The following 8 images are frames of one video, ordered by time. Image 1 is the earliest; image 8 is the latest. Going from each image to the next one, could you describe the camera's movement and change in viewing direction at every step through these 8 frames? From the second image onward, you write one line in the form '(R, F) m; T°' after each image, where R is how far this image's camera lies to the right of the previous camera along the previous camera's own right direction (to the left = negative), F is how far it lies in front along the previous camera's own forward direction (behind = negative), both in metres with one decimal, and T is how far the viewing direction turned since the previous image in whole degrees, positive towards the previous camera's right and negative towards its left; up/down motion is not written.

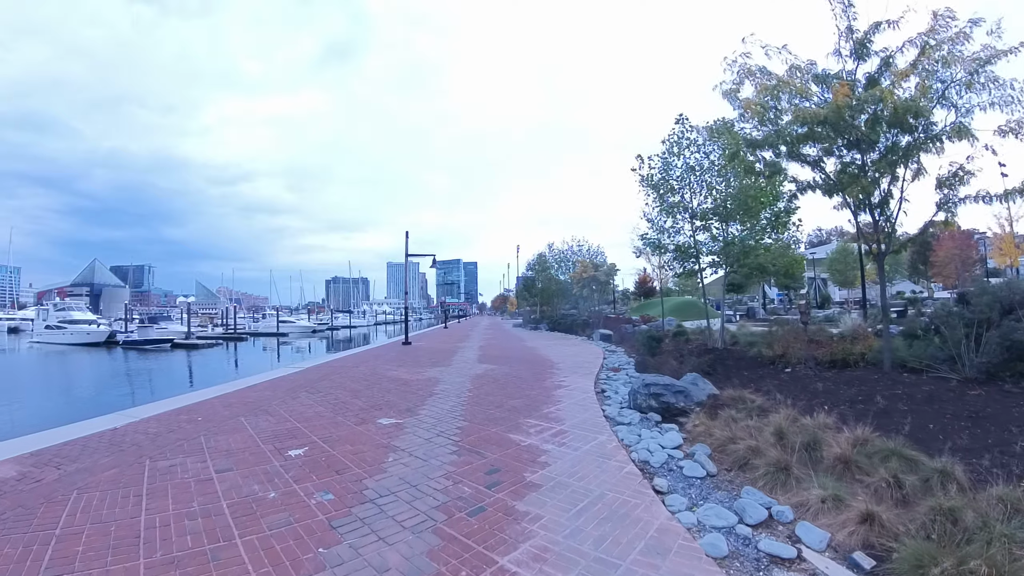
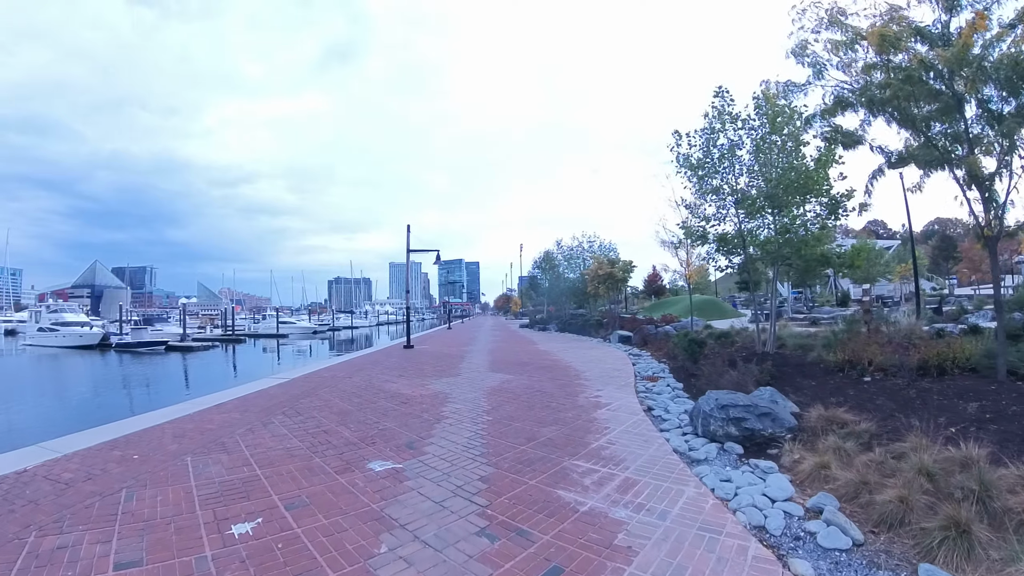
(-0.4, +1.7) m; 0°
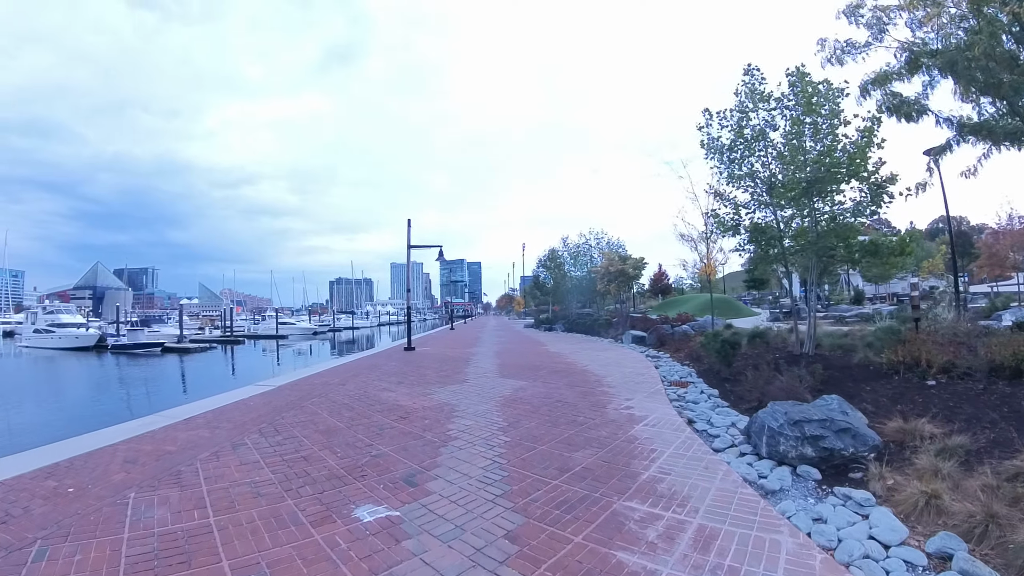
(-0.2, +1.0) m; 0°
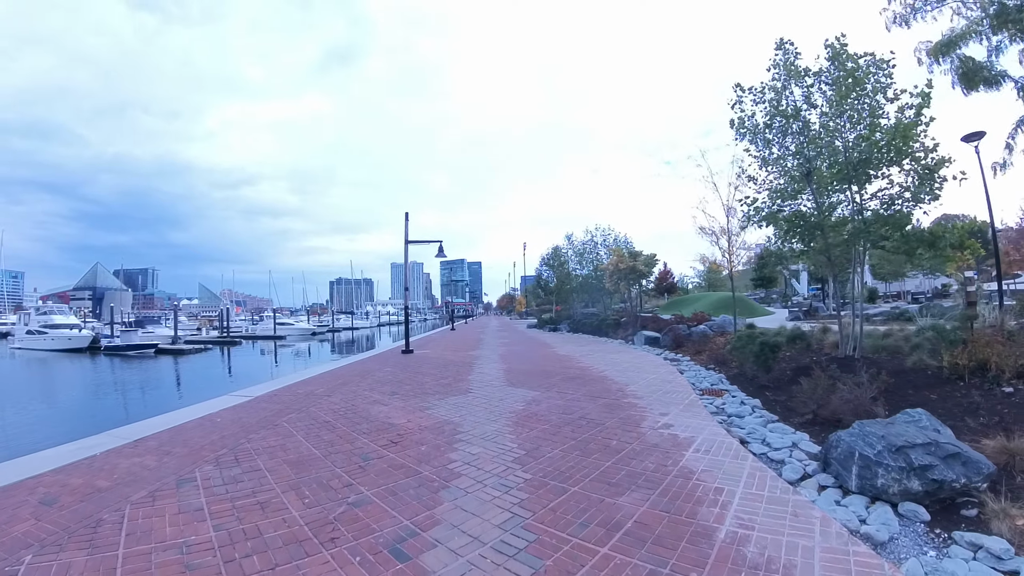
(-0.2, +1.1) m; 0°
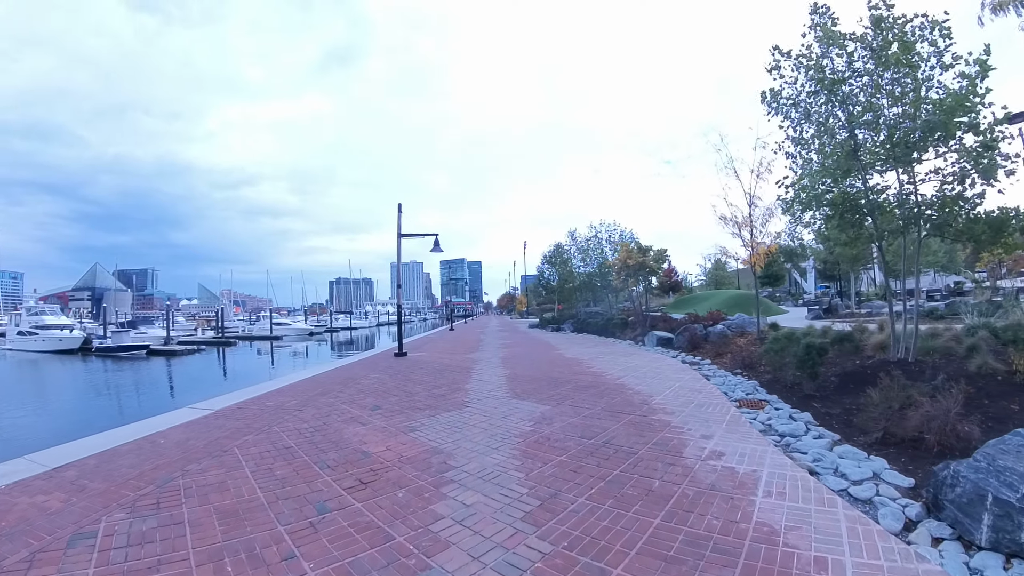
(-0.1, +1.1) m; 0°
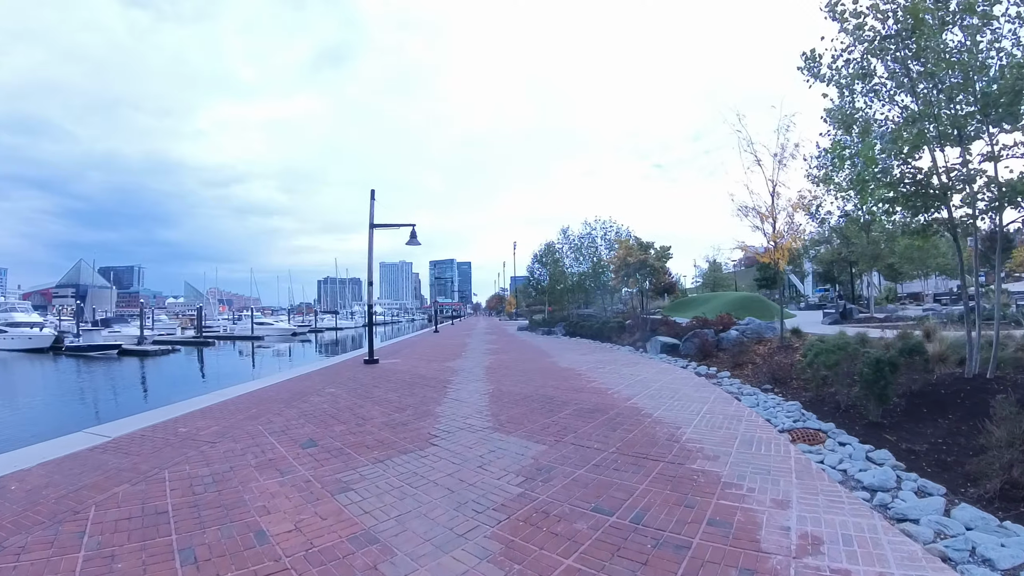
(+0.1, +1.6) m; +1°
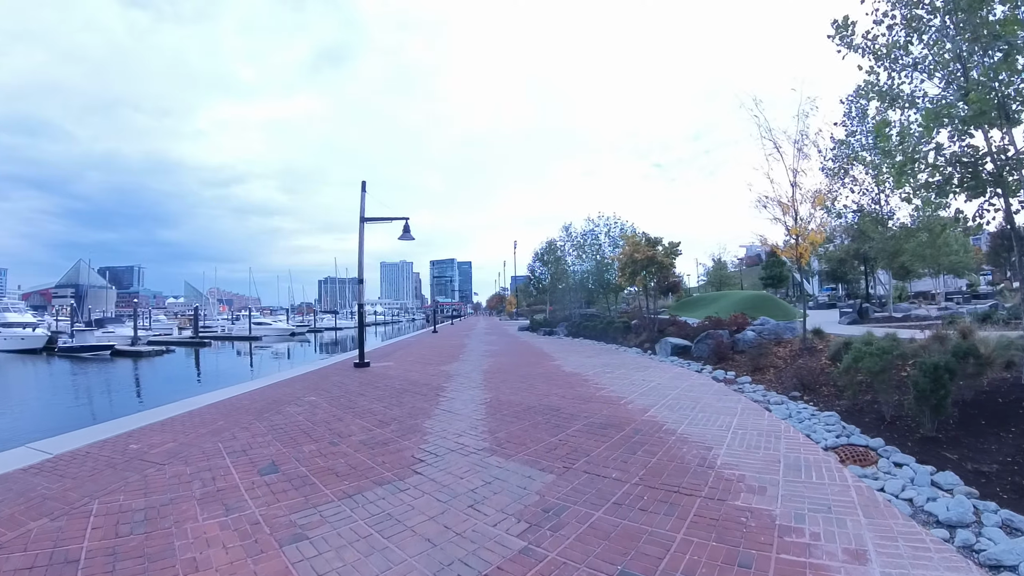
(0.0, +0.7) m; 0°
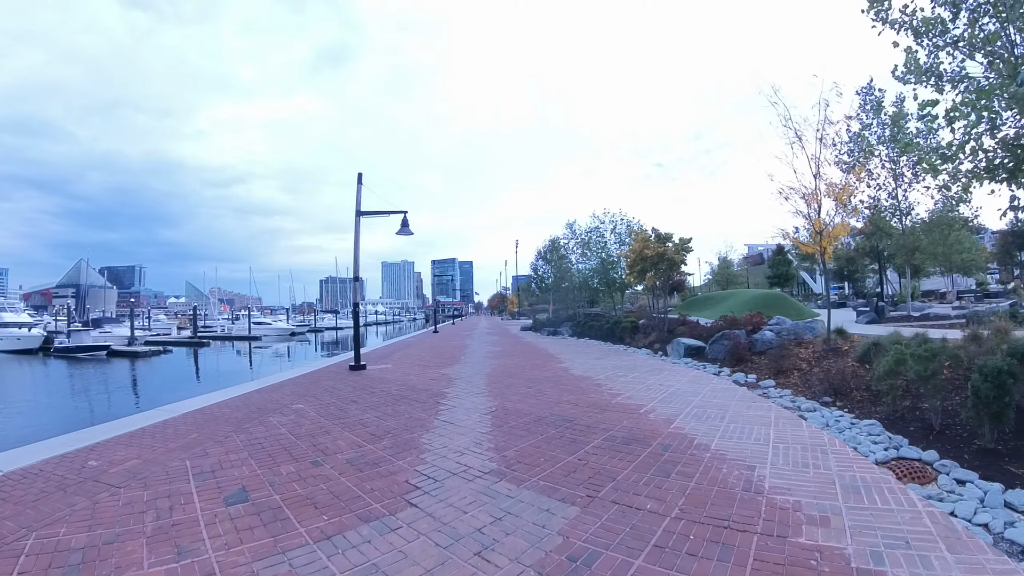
(-0.1, +0.6) m; 0°
